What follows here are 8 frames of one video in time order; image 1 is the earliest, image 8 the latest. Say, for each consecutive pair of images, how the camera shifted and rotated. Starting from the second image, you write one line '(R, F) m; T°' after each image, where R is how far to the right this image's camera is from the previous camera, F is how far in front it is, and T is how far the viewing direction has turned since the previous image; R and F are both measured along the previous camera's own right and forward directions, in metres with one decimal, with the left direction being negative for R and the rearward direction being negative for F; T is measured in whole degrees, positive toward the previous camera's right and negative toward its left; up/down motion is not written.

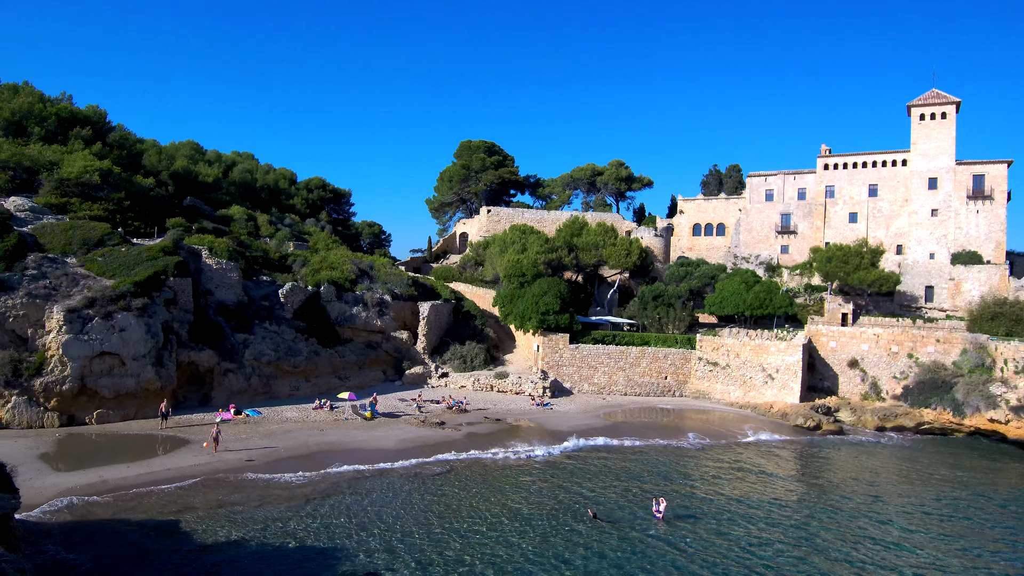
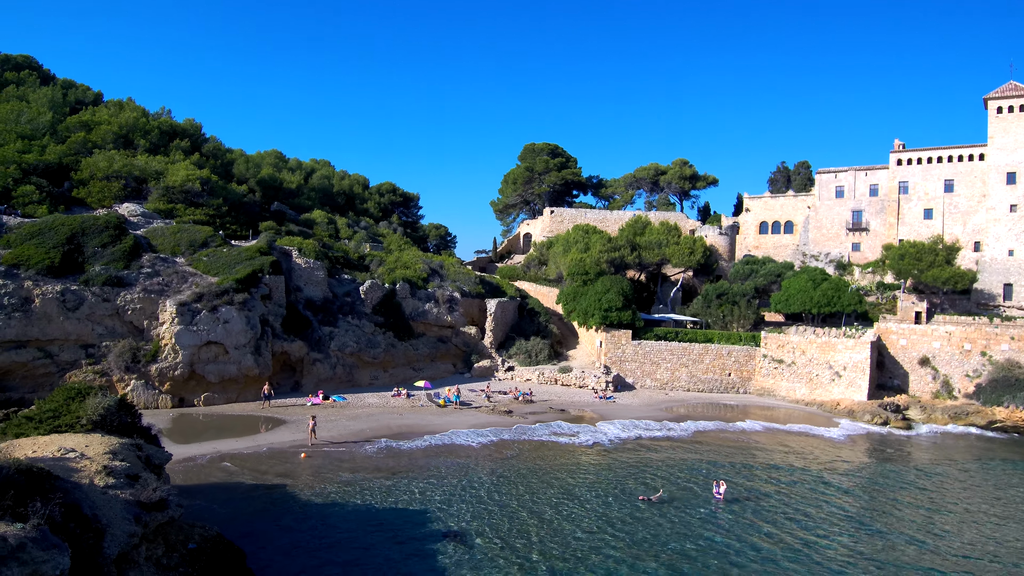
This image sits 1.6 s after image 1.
(0.0, -1.1) m; -6°
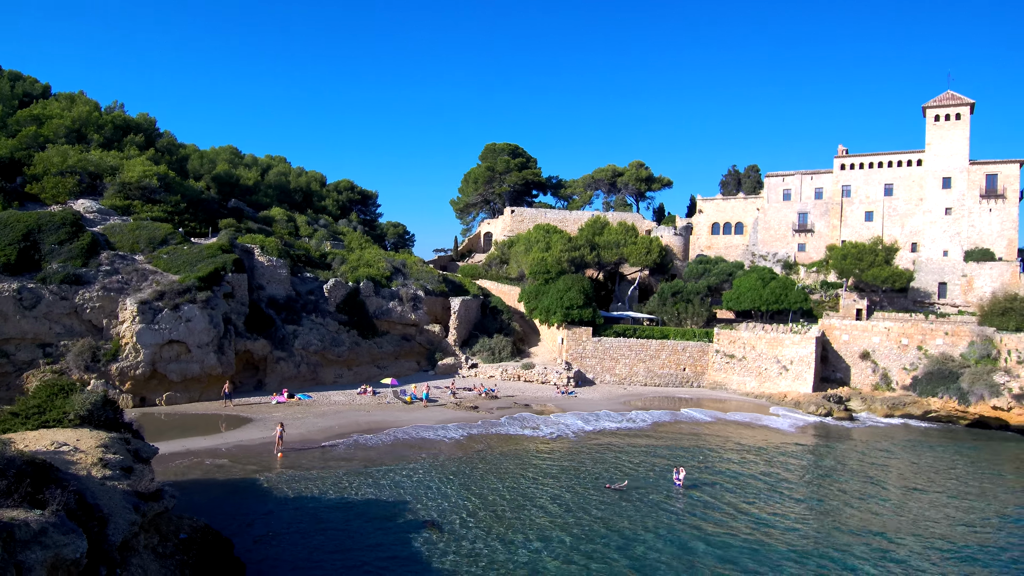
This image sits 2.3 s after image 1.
(-0.3, -0.5) m; +4°
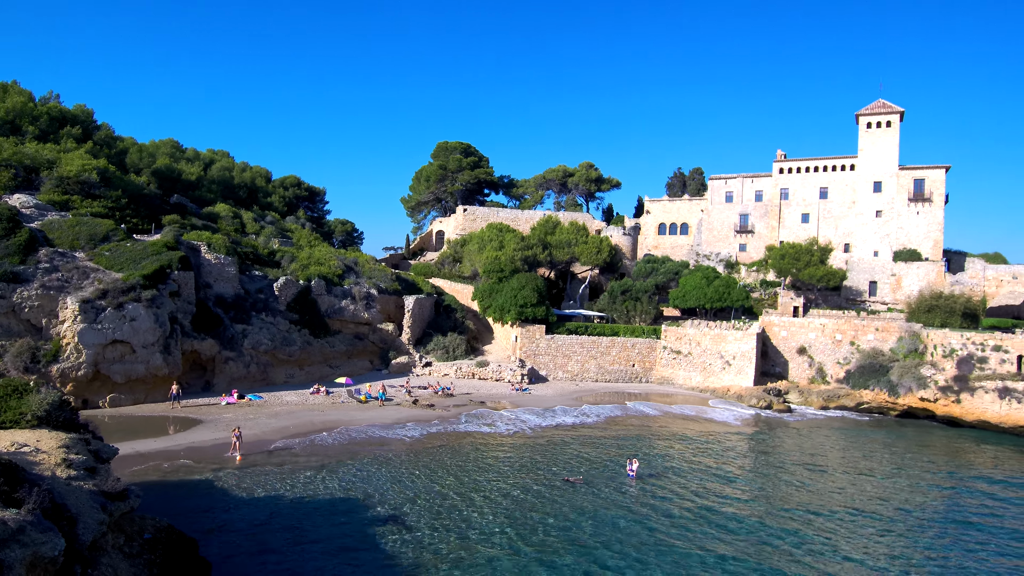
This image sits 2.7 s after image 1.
(-0.3, -0.3) m; +5°
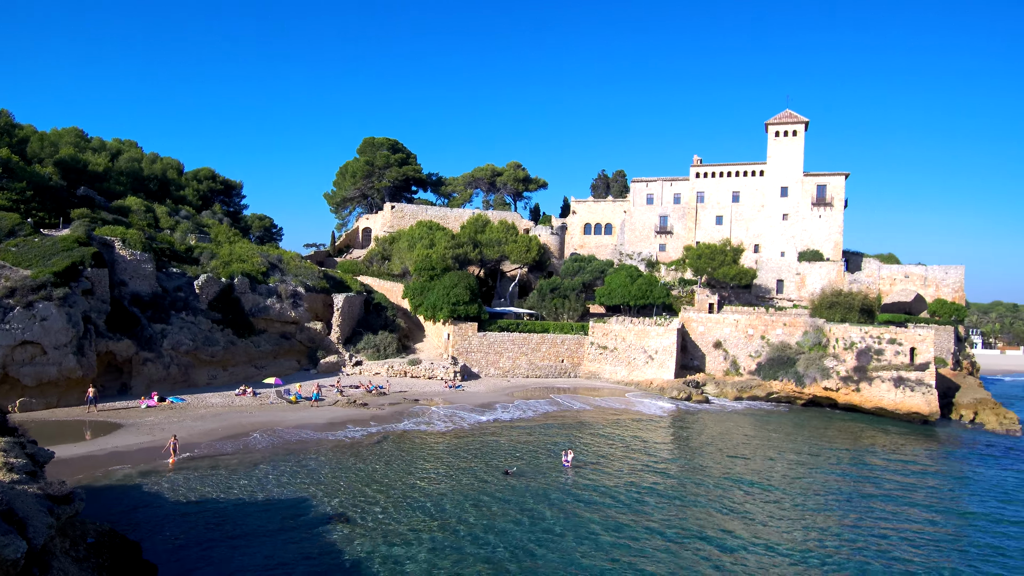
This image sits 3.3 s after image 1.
(-0.4, -0.3) m; +7°
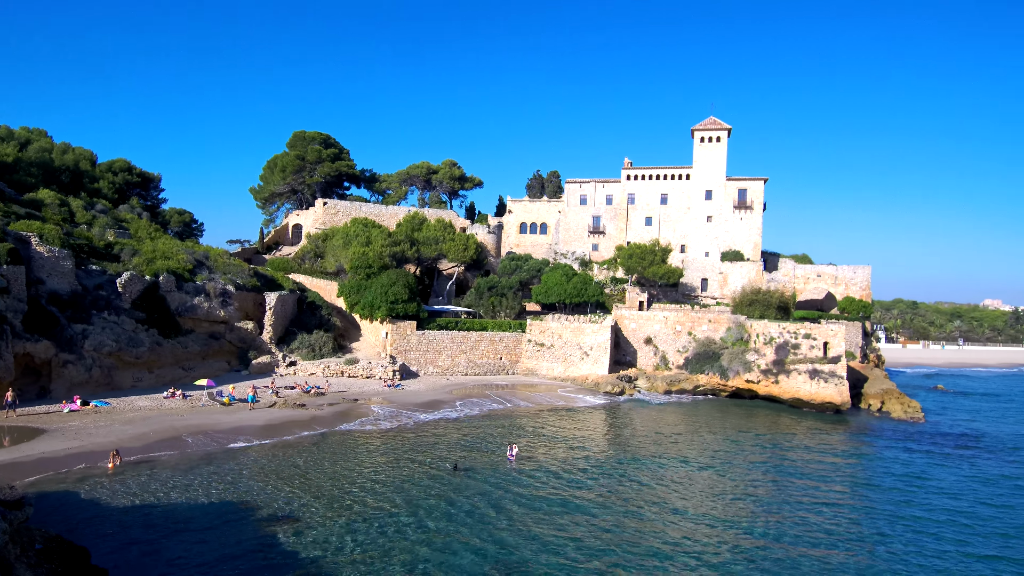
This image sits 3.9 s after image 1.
(-0.4, -0.3) m; +6°
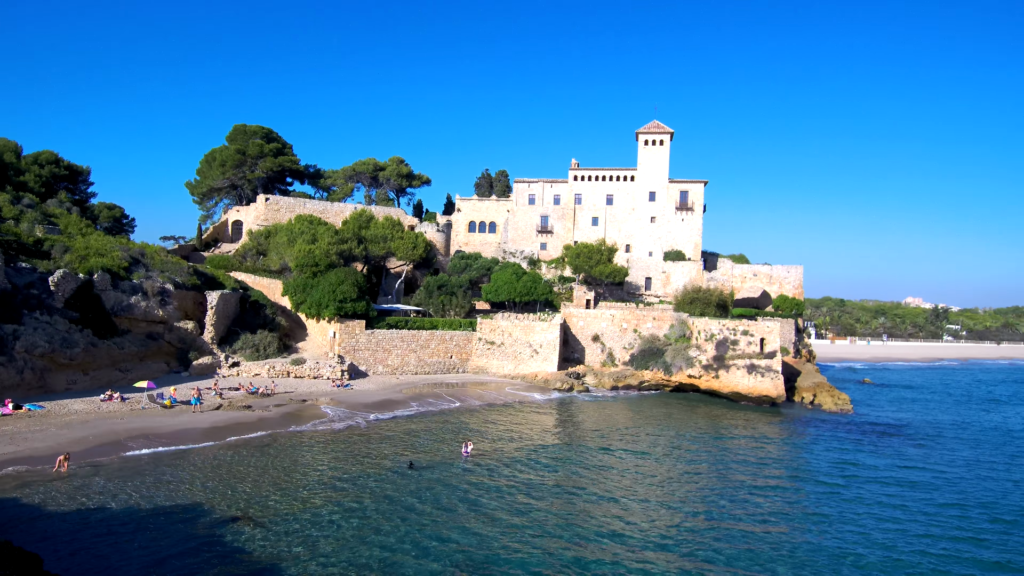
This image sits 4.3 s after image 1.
(-0.3, -0.2) m; +5°
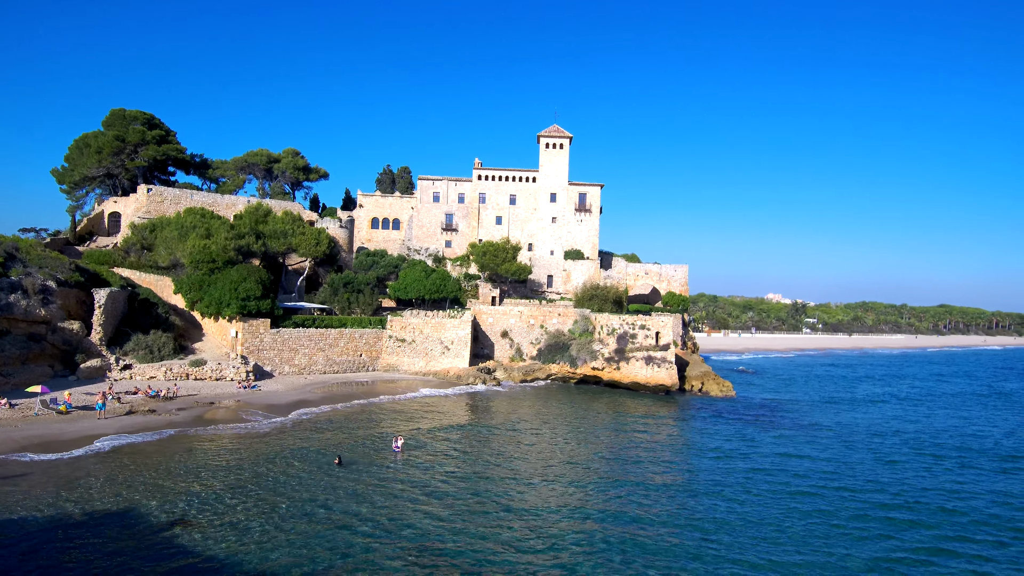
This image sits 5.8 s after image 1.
(-1.1, -0.7) m; +10°
